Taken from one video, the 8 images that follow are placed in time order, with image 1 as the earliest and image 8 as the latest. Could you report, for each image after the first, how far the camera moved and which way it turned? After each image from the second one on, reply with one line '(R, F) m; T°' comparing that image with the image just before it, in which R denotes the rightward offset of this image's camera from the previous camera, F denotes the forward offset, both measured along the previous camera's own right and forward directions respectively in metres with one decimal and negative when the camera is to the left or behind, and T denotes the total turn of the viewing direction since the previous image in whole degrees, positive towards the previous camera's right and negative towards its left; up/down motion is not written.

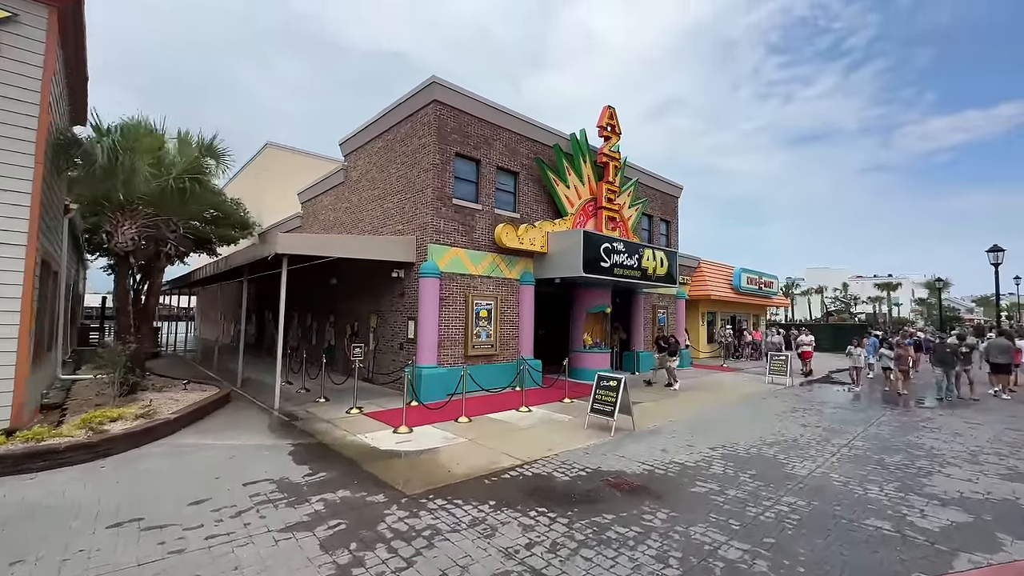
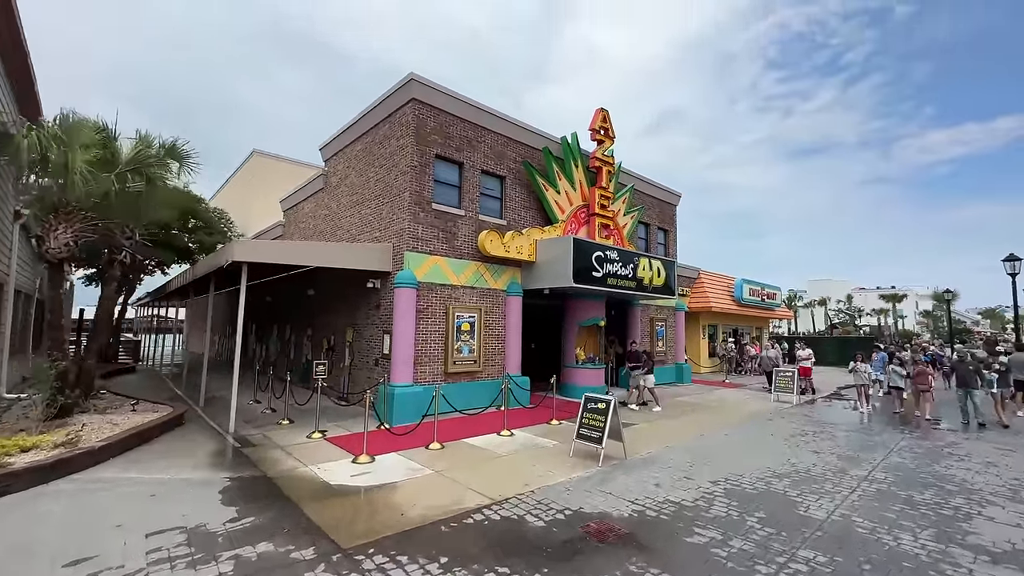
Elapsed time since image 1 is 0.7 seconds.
(+0.5, +0.9) m; 0°
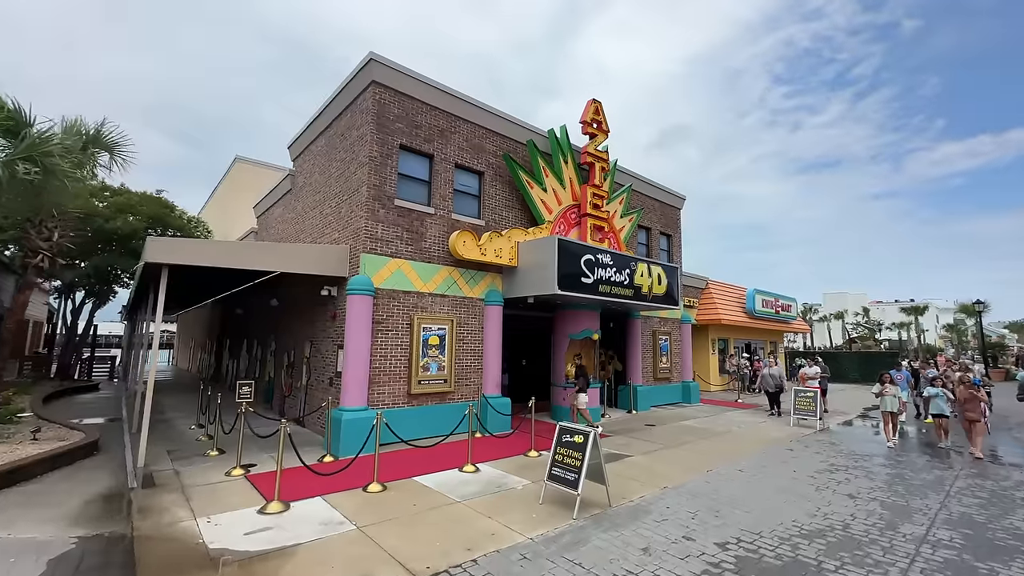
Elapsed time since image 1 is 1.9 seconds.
(+0.8, +1.6) m; -1°
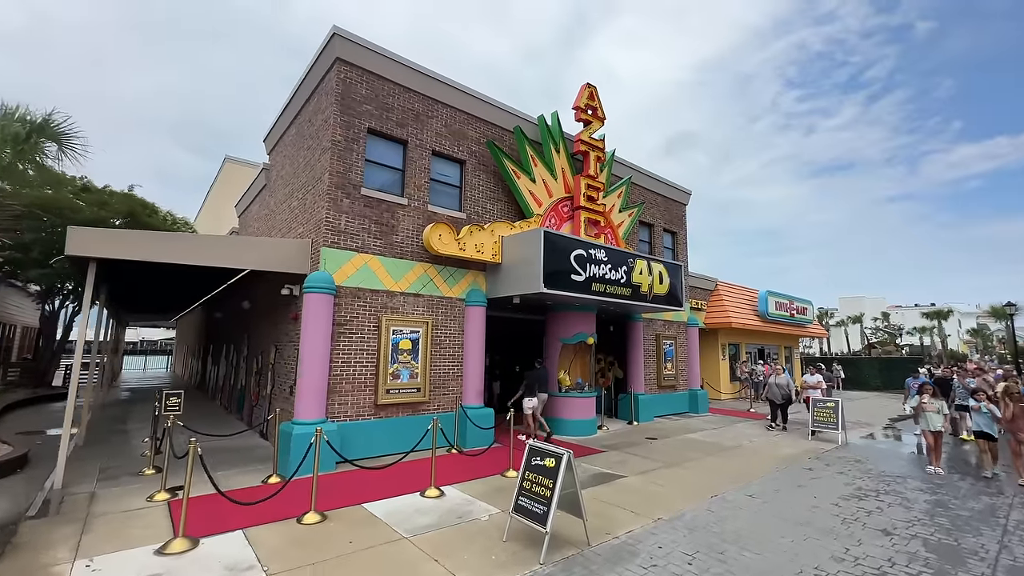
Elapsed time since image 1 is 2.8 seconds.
(+0.6, +1.1) m; -1°
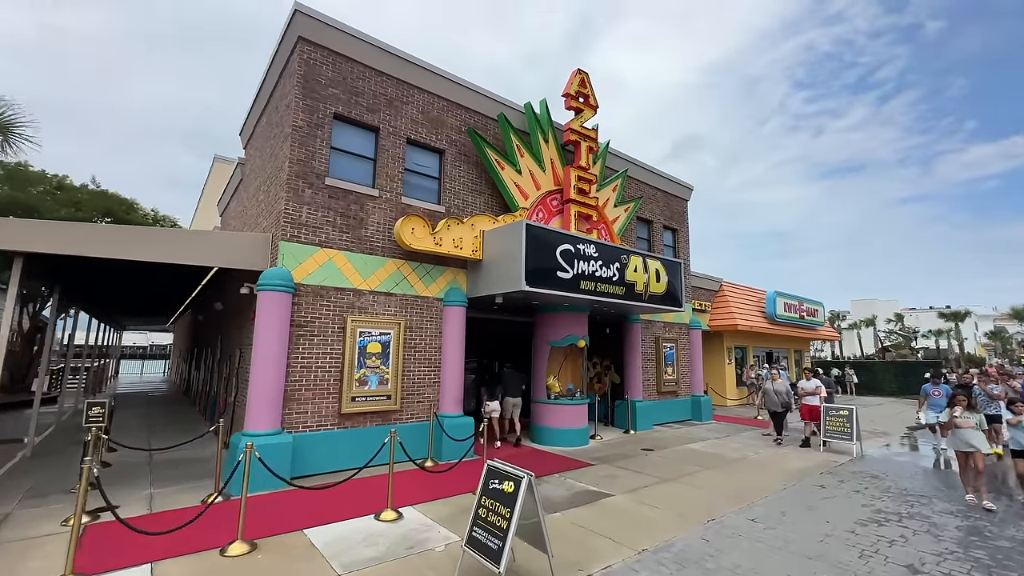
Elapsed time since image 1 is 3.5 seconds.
(+0.6, +0.8) m; -1°
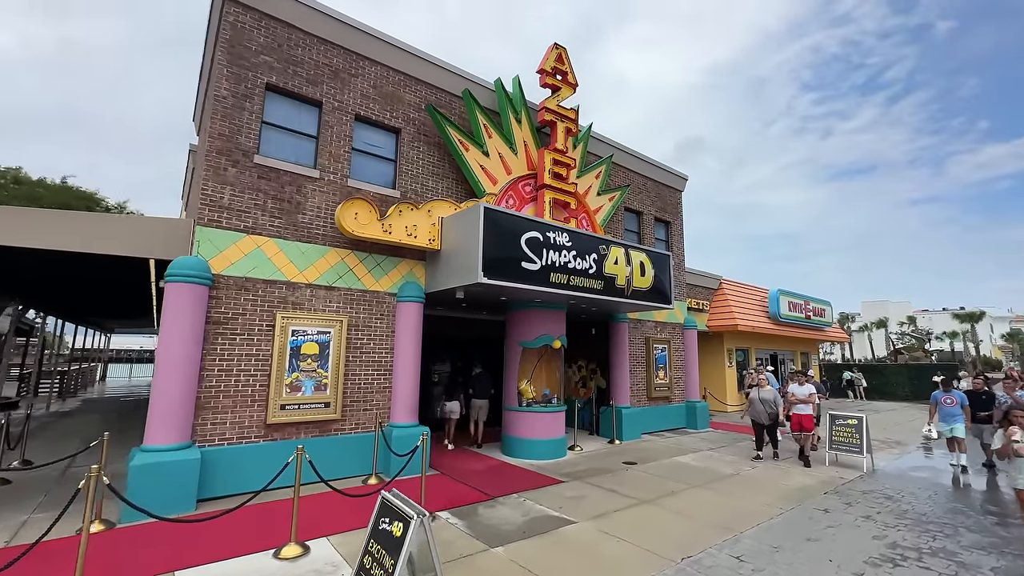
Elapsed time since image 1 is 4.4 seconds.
(+0.9, +1.1) m; -1°
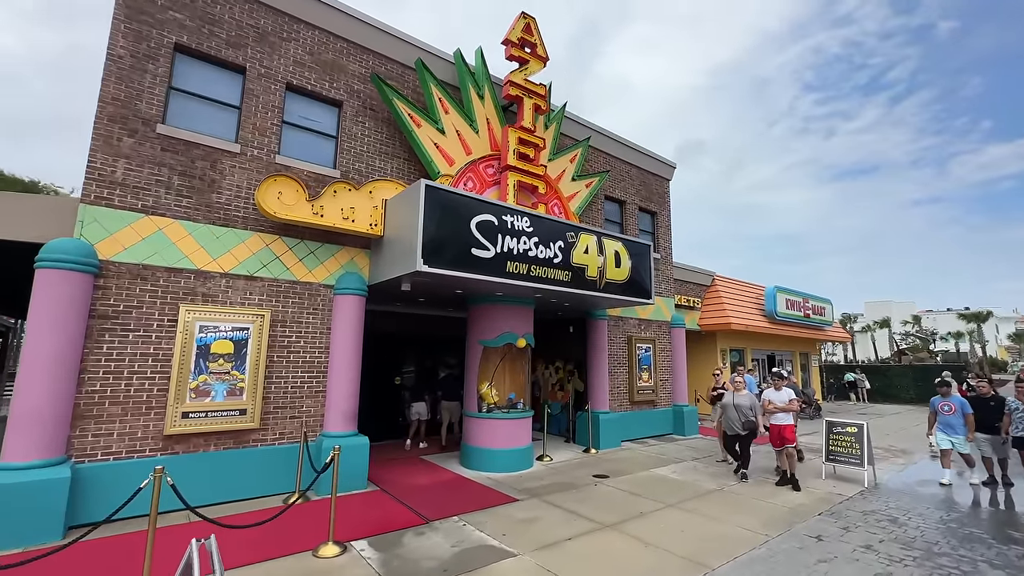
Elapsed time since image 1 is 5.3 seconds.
(+0.9, +1.1) m; 0°
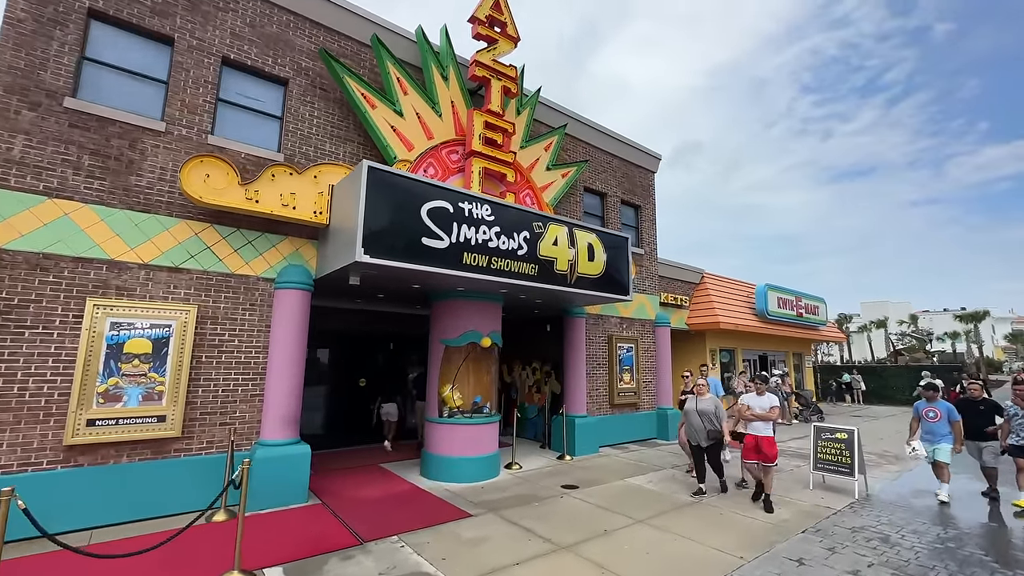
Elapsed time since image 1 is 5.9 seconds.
(+0.6, +0.7) m; 0°
